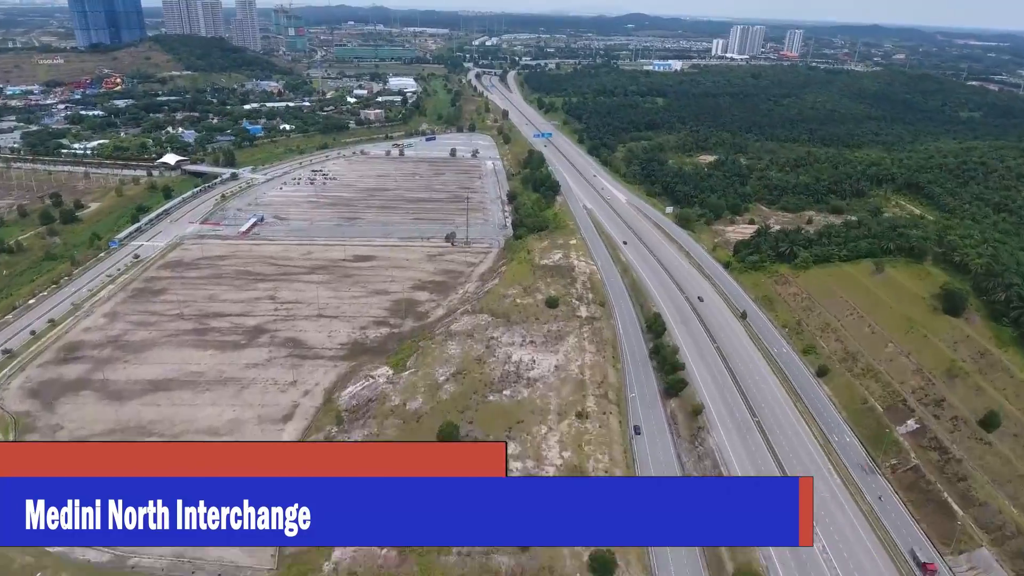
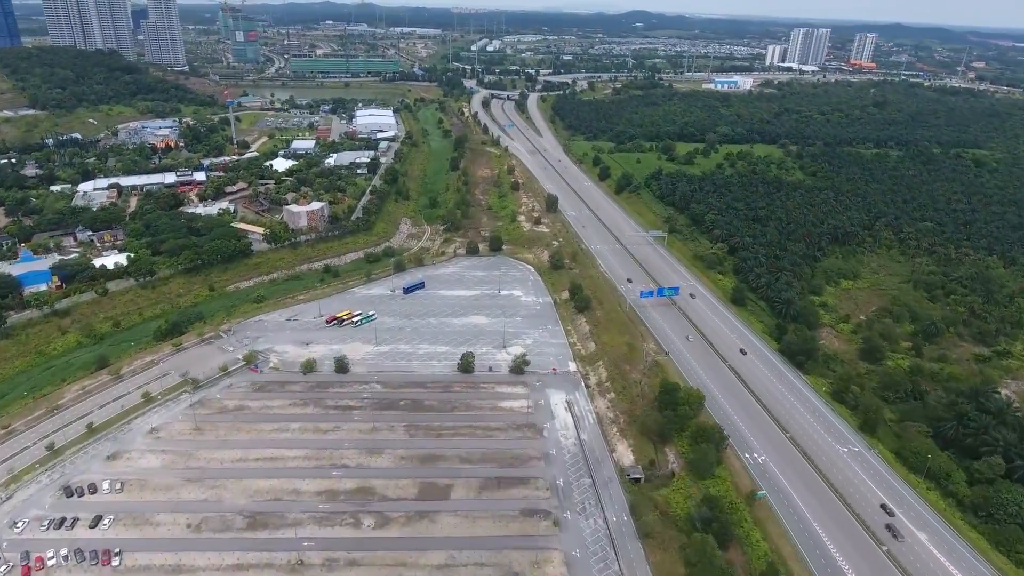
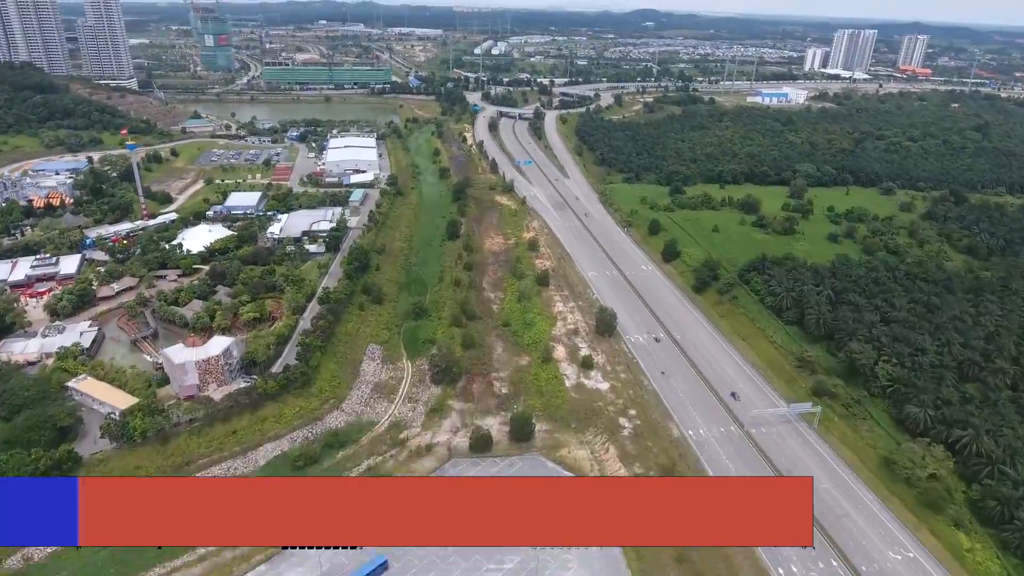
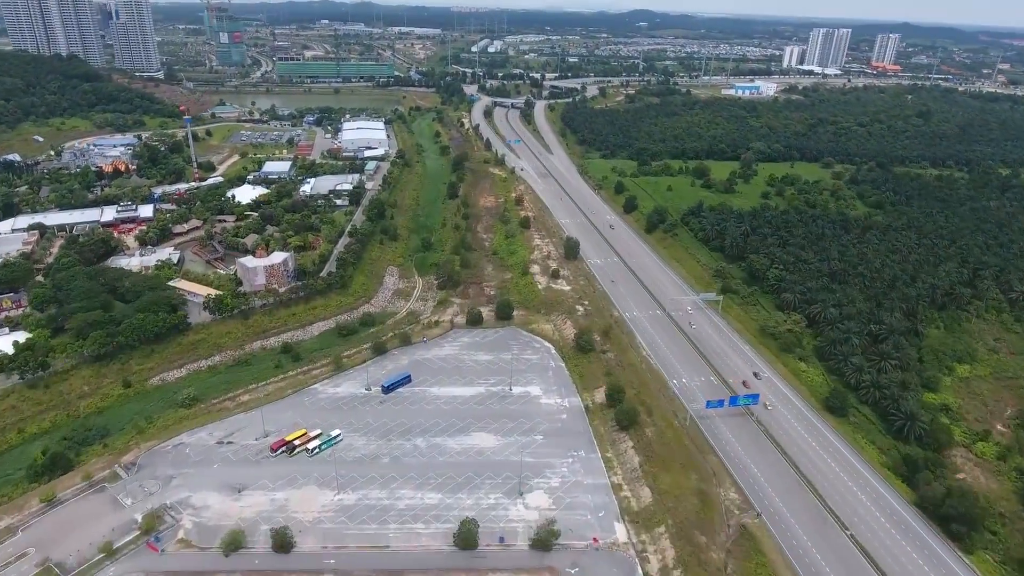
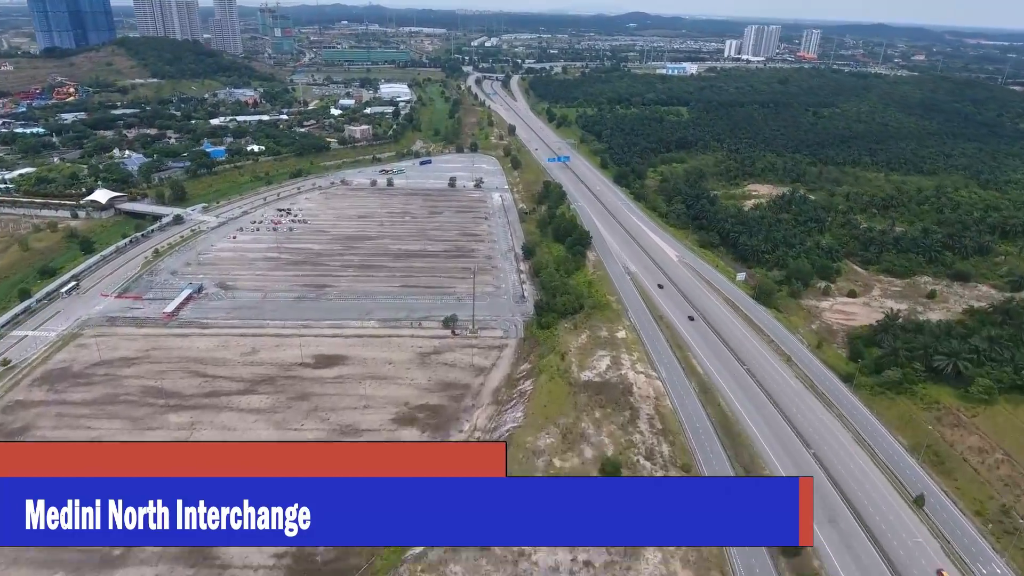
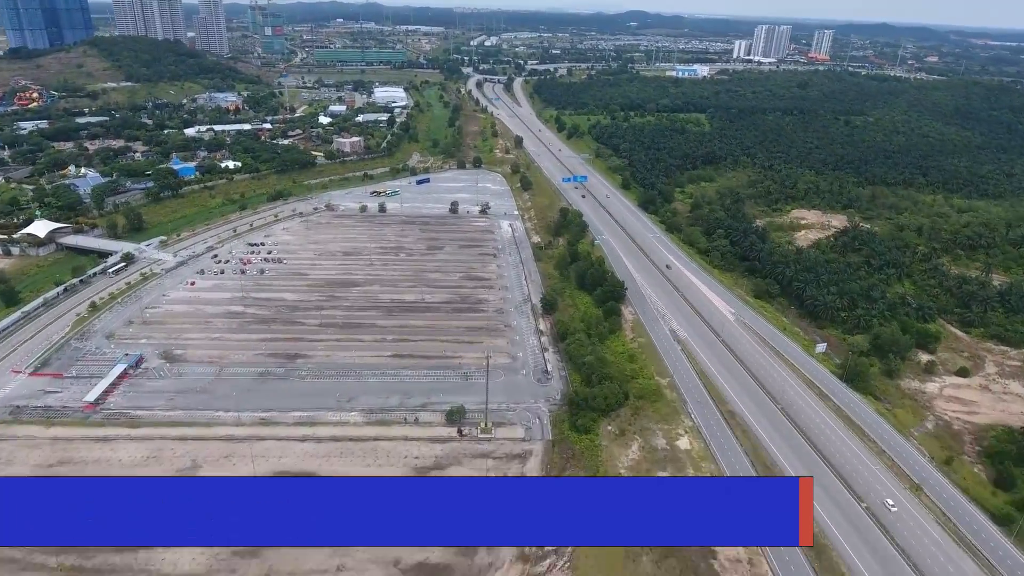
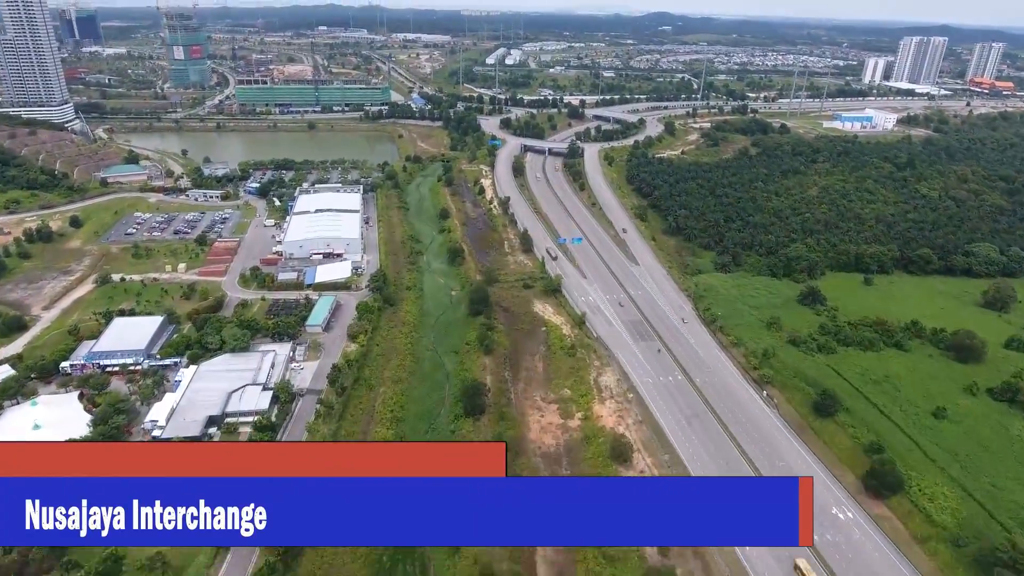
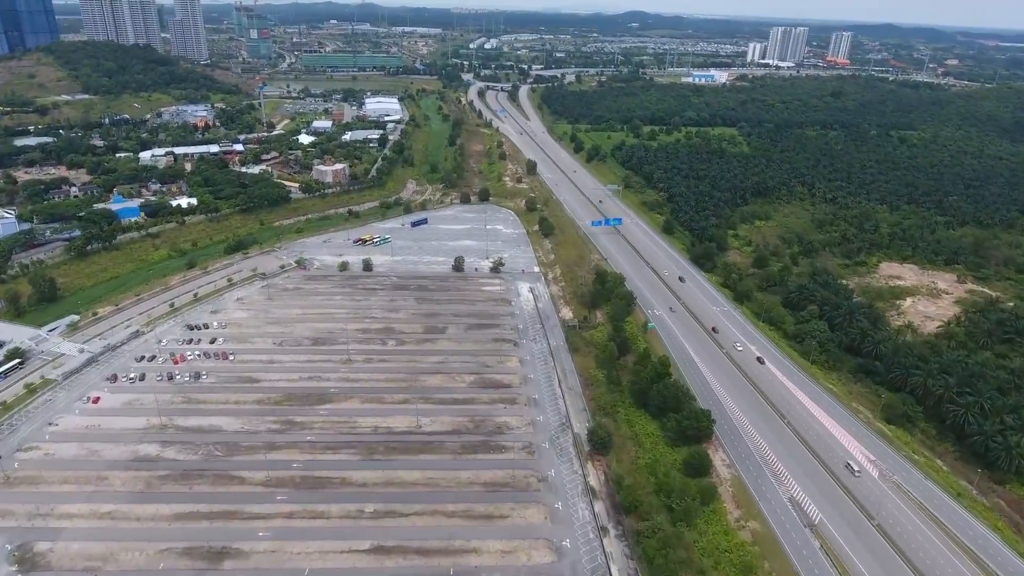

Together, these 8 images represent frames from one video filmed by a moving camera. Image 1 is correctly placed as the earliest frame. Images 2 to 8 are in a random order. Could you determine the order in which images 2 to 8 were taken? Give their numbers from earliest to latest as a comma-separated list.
5, 6, 8, 2, 4, 3, 7
